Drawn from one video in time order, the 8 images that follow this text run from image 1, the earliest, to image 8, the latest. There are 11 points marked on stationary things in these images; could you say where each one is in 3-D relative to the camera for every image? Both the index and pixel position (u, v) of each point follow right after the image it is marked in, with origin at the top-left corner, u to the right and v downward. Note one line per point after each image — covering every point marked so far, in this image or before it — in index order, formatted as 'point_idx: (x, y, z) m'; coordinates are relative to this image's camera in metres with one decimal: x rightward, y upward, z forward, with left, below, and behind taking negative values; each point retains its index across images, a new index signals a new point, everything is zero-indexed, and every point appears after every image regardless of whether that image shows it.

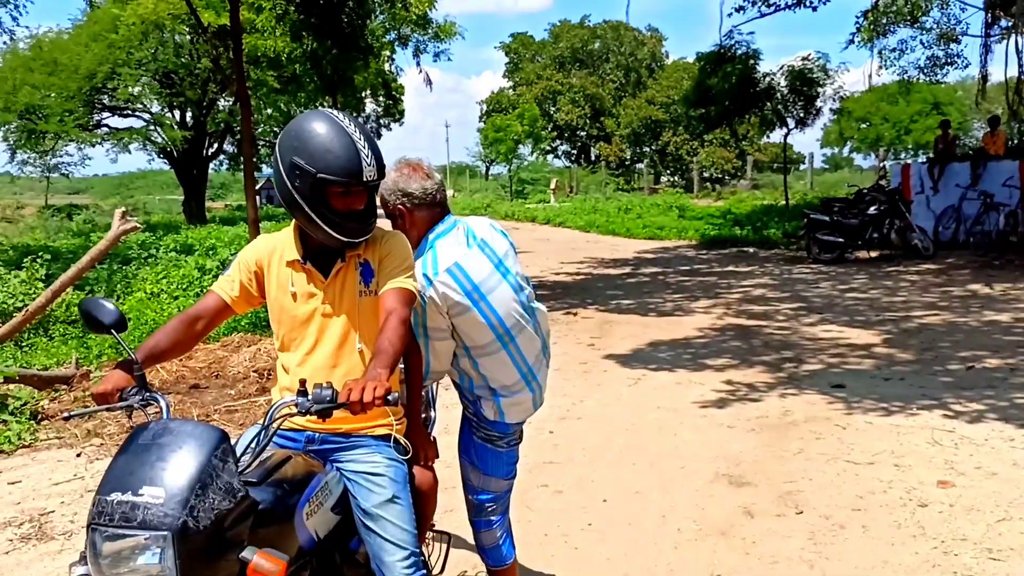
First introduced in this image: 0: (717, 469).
0: (+1.3, -1.1, +5.5) m
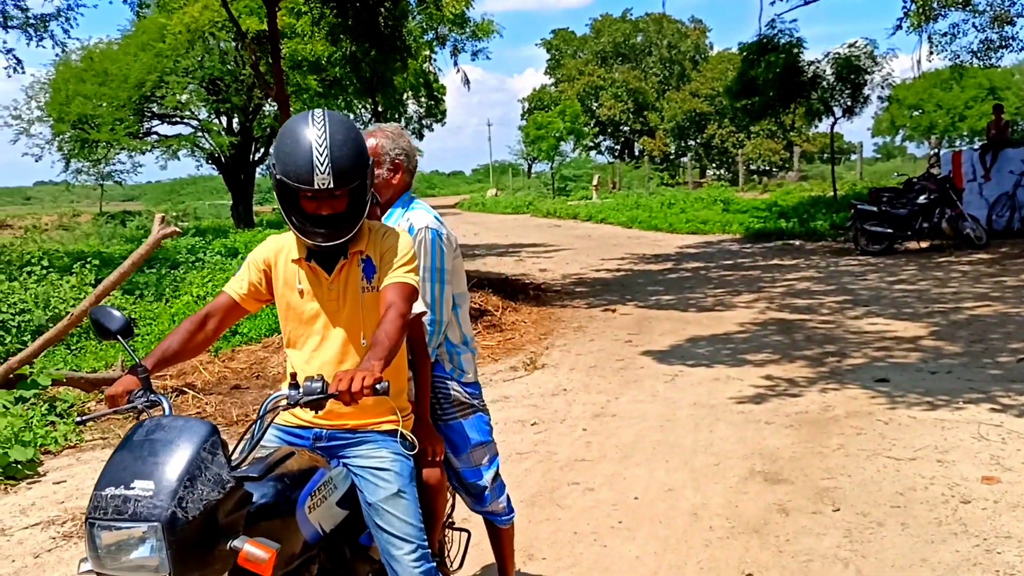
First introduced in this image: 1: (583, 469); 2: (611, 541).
0: (+1.5, -1.1, +5.4) m
1: (+0.5, -1.1, +5.4) m
2: (+0.5, -1.3, +4.4) m
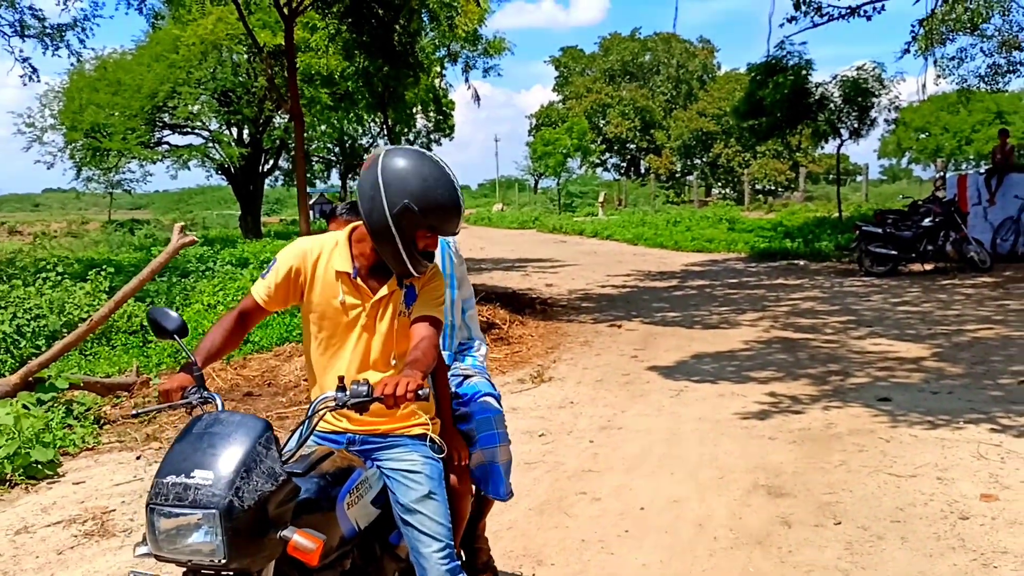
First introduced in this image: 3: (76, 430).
0: (+1.5, -1.2, +5.5) m
1: (+0.5, -1.2, +5.6) m
2: (+0.6, -1.3, +4.5) m
3: (-3.3, -1.1, +6.6) m
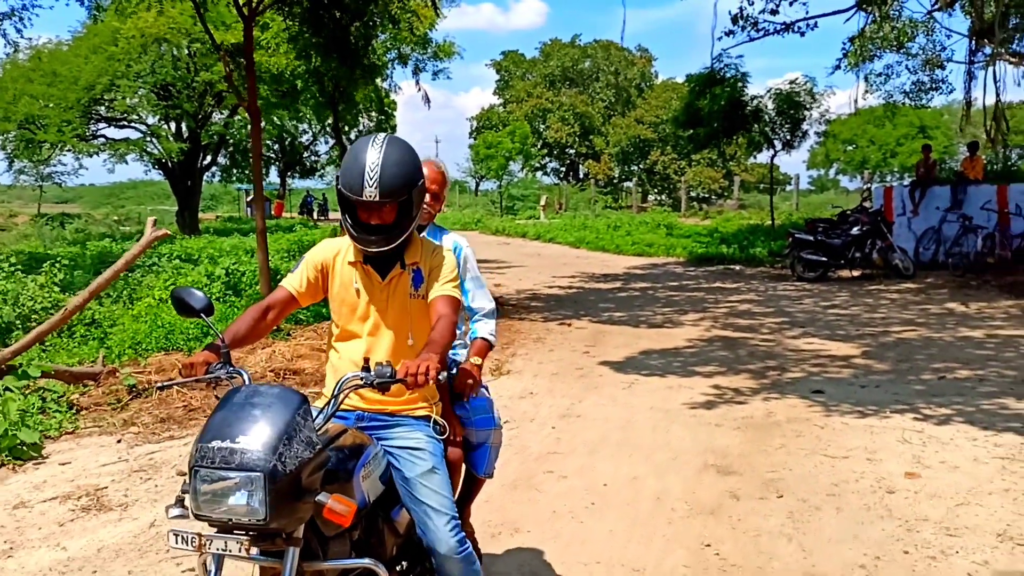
0: (+1.3, -1.2, +6.0) m
1: (+0.3, -1.2, +6.0) m
2: (+0.4, -1.3, +5.0) m
3: (-3.5, -1.0, +6.8) m
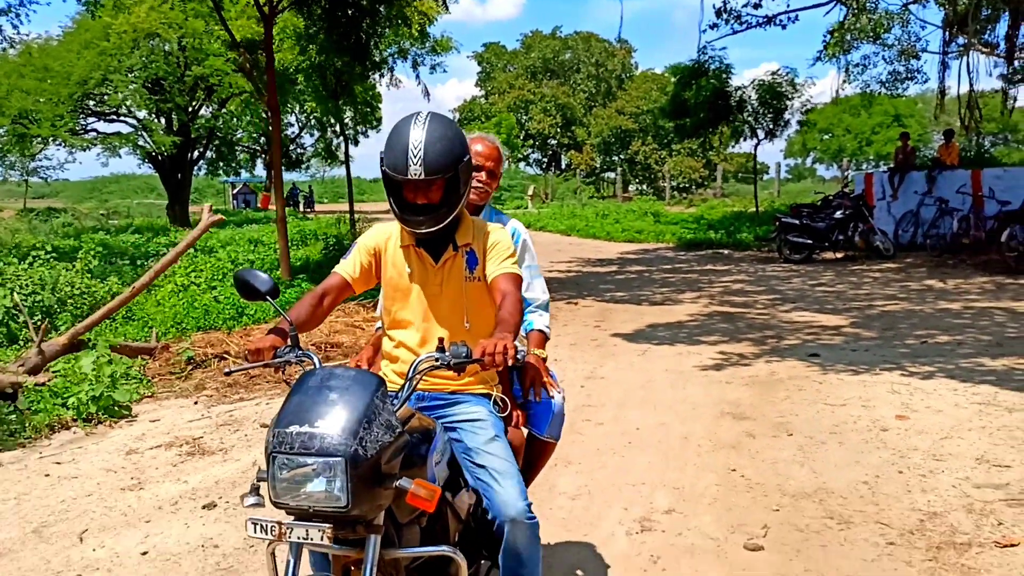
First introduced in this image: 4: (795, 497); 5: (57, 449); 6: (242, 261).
0: (+1.6, -0.9, +6.8) m
1: (+0.6, -1.0, +6.8) m
2: (+0.8, -1.1, +5.8) m
3: (-3.2, -0.8, +7.5) m
4: (+1.6, -1.2, +4.9) m
5: (-3.1, -1.1, +5.9) m
6: (-5.1, +0.5, +16.5) m
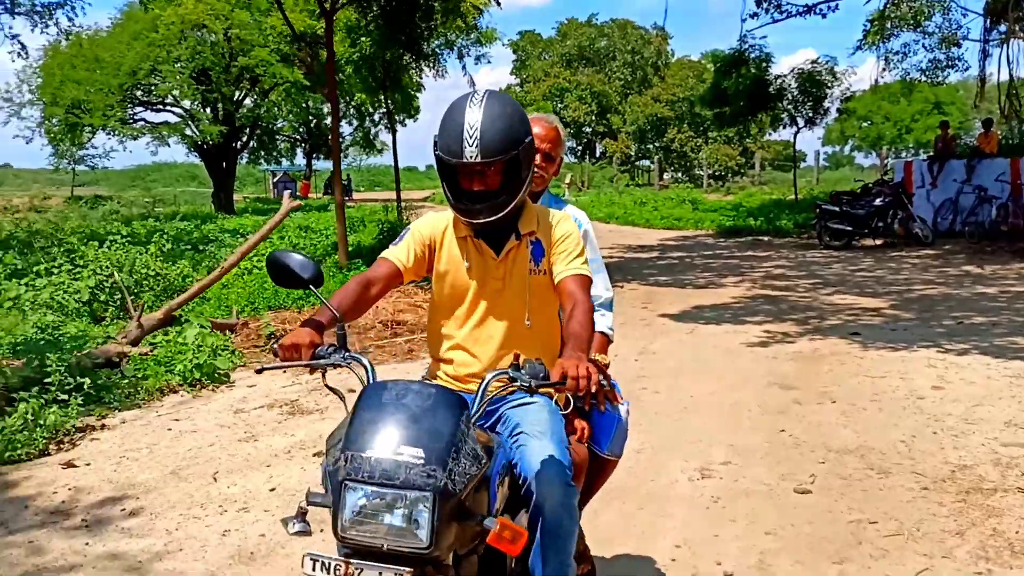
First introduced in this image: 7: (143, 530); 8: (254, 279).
0: (+2.2, -0.8, +7.4) m
1: (+1.1, -0.8, +7.4) m
2: (+1.2, -0.9, +6.4) m
3: (-2.7, -0.6, +8.2) m
4: (+2.0, -1.0, +5.5) m
5: (-2.6, -0.9, +6.7) m
6: (-4.2, +0.8, +17.2) m
7: (-1.8, -1.2, +4.4) m
8: (-3.9, +0.1, +13.1) m
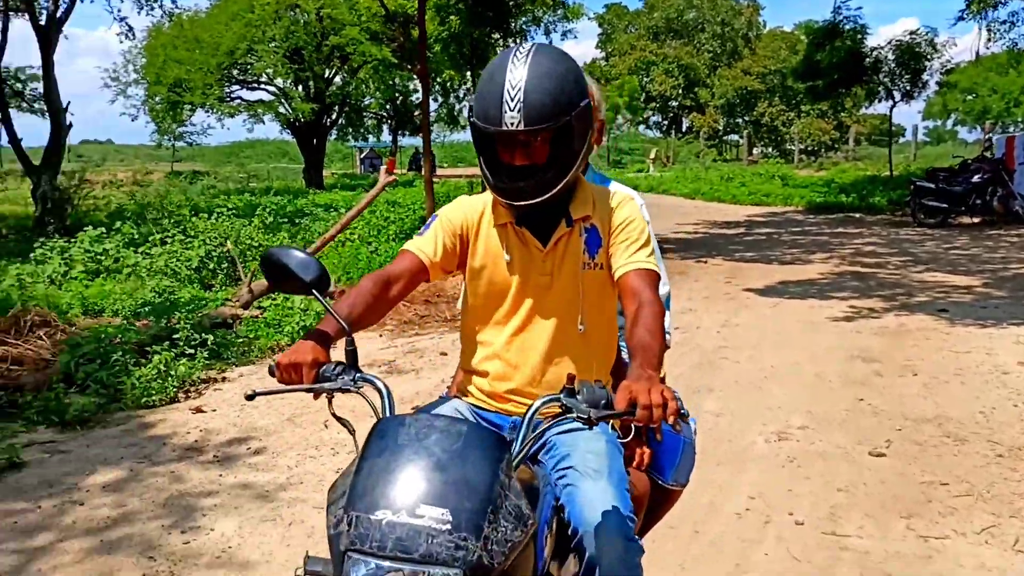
0: (+2.9, -0.6, +7.5) m
1: (+1.9, -0.5, +7.6) m
2: (+1.9, -0.7, +6.6) m
3: (-1.9, -0.3, +8.8) m
4: (+2.6, -0.8, +5.7) m
5: (-1.9, -0.6, +7.3) m
6: (-2.5, +1.4, +17.9) m
7: (-1.4, -1.0, +4.9) m
8: (-2.6, +0.6, +13.8) m
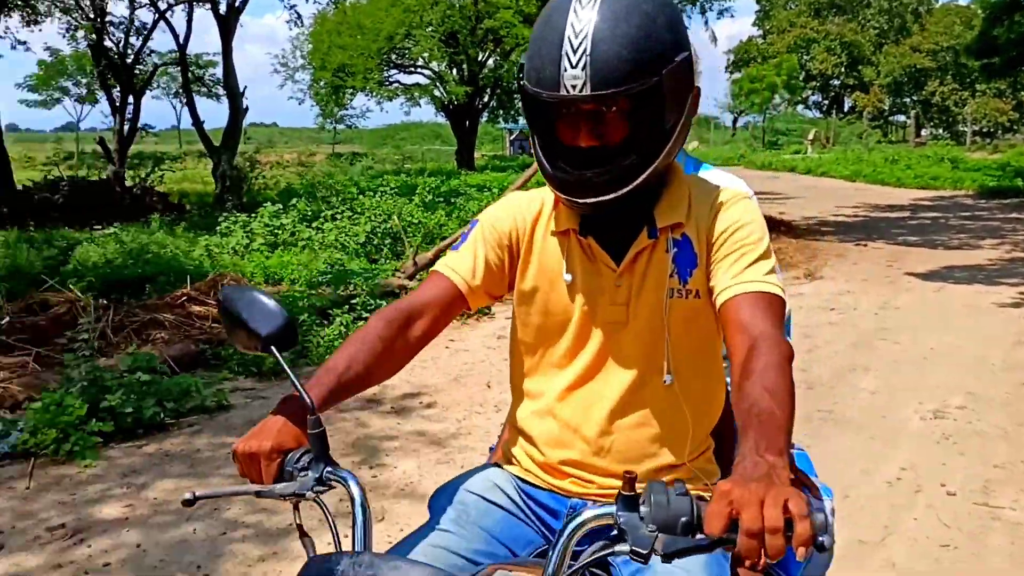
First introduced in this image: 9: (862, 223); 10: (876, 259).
0: (+4.2, -0.4, +7.3) m
1: (+3.2, -0.4, +7.5) m
2: (+3.0, -0.6, +6.5) m
3: (-0.3, 0.0, +9.3) m
4: (+3.6, -0.8, +5.5) m
5: (-0.6, -0.4, +7.8) m
6: (+0.6, +1.8, +18.3) m
7: (-0.5, -0.8, +5.4) m
8: (-0.2, +1.0, +14.3) m
9: (+6.8, +1.2, +17.0) m
10: (+5.0, +0.4, +12.1) m
